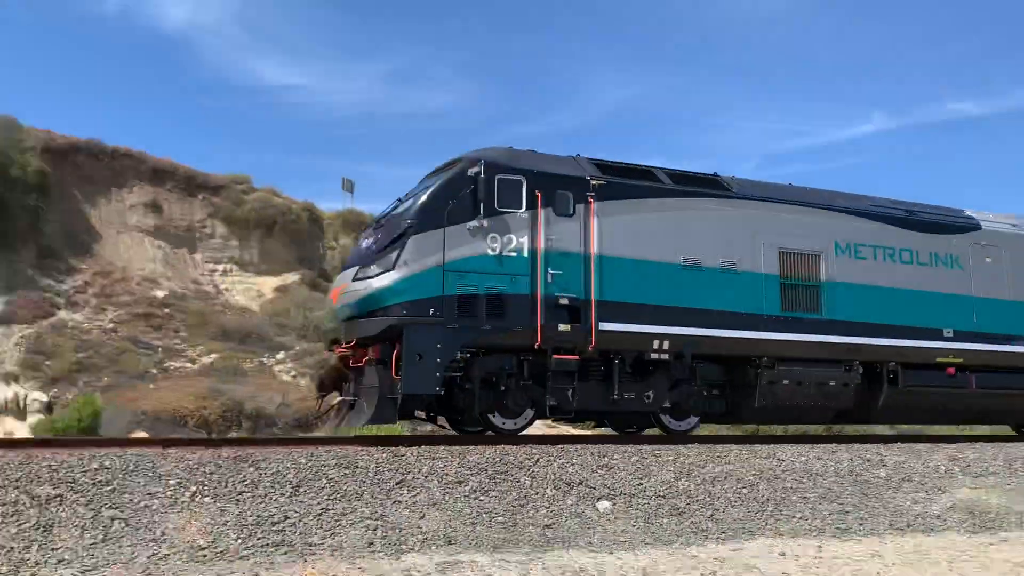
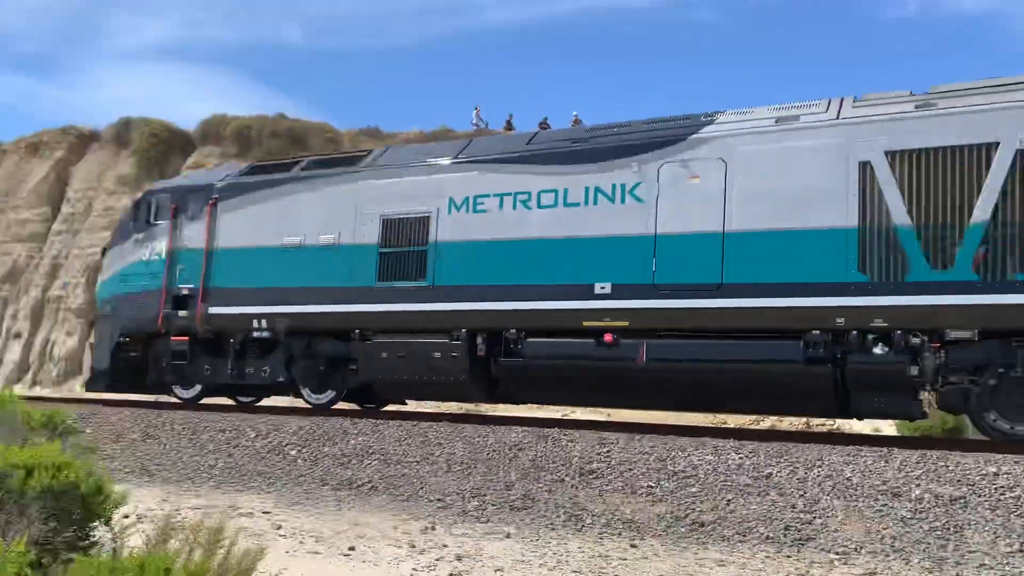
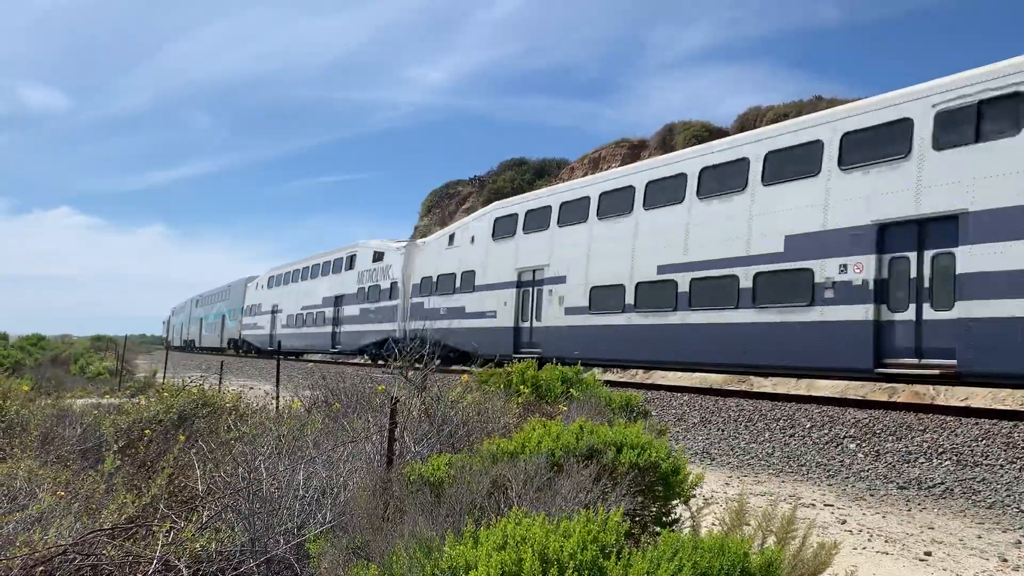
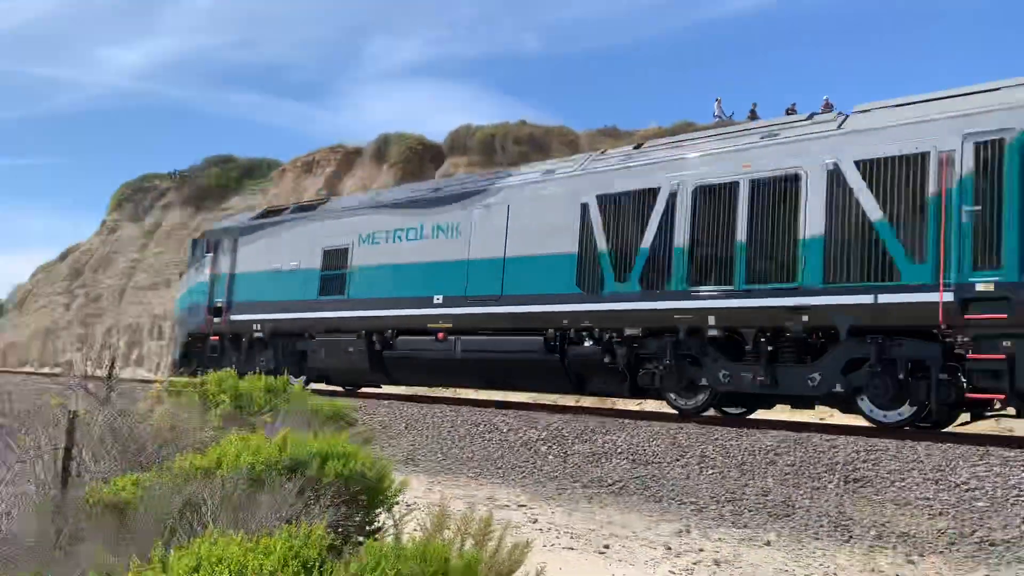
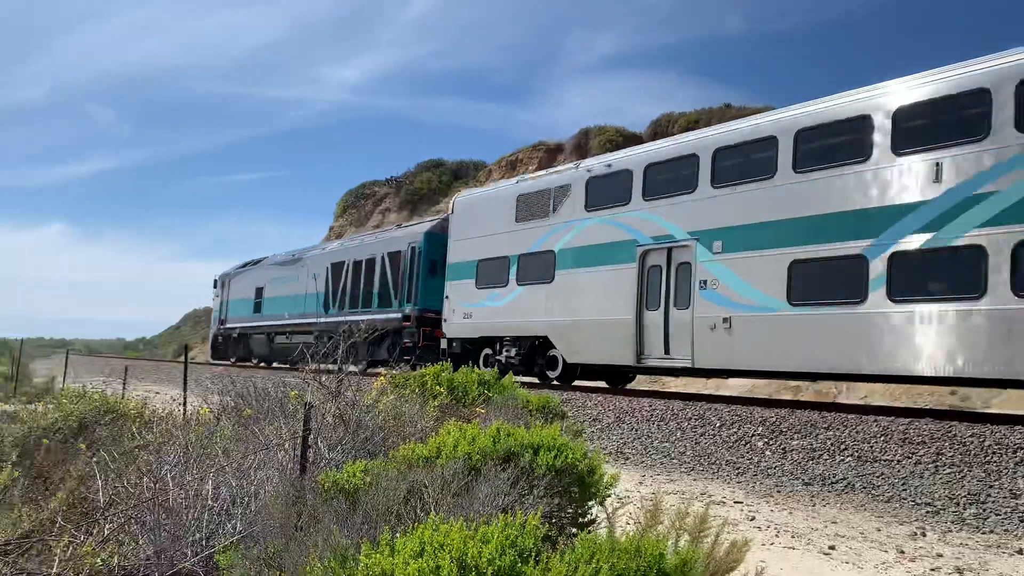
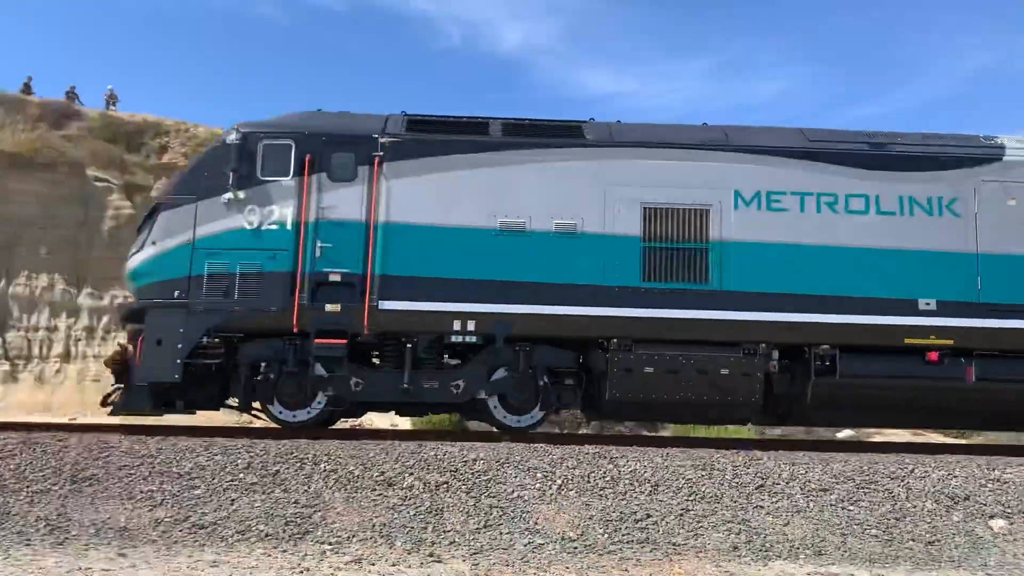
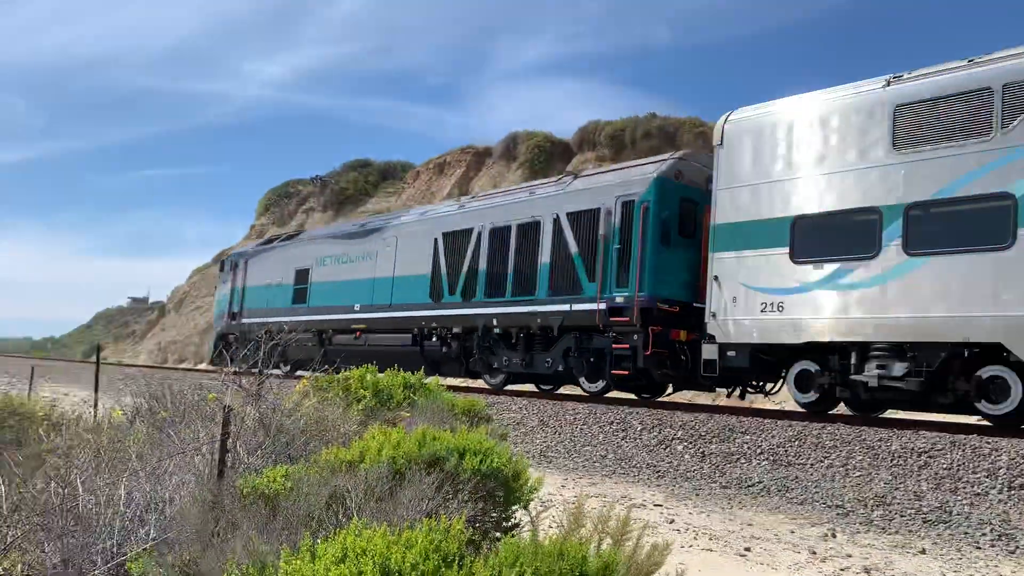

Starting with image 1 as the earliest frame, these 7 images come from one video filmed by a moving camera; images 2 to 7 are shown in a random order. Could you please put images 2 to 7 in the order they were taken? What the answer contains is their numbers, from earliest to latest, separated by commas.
6, 2, 4, 7, 5, 3
